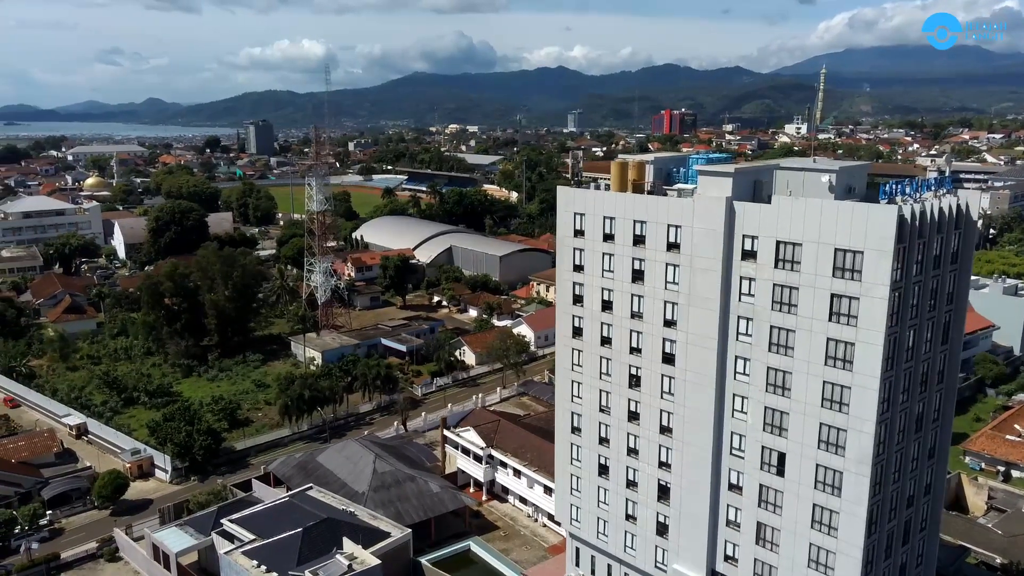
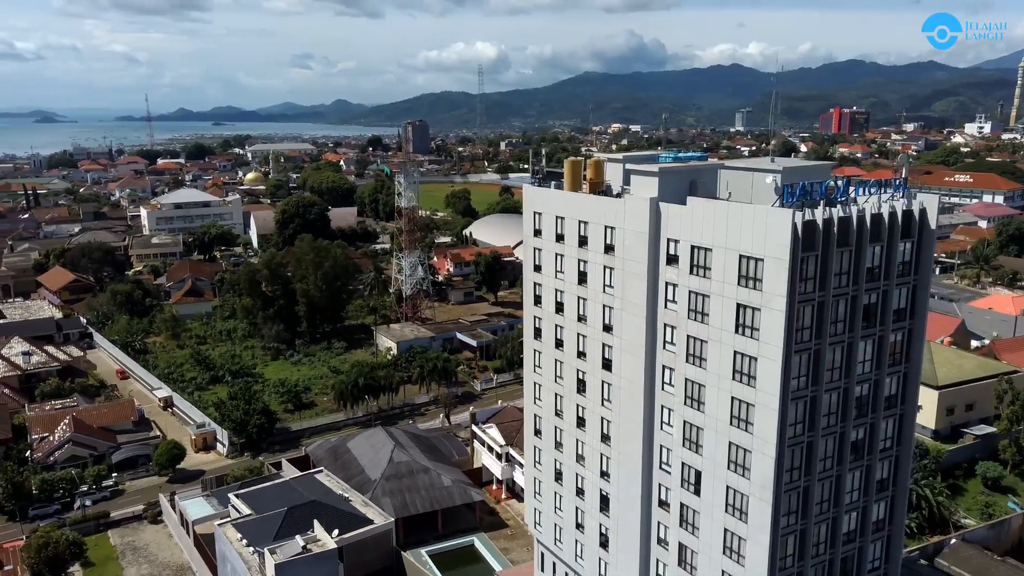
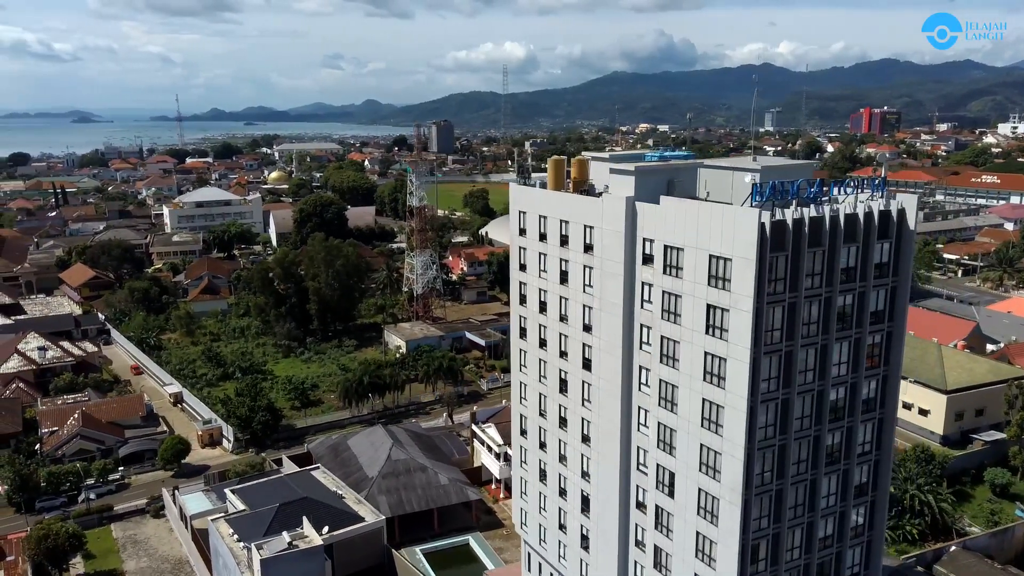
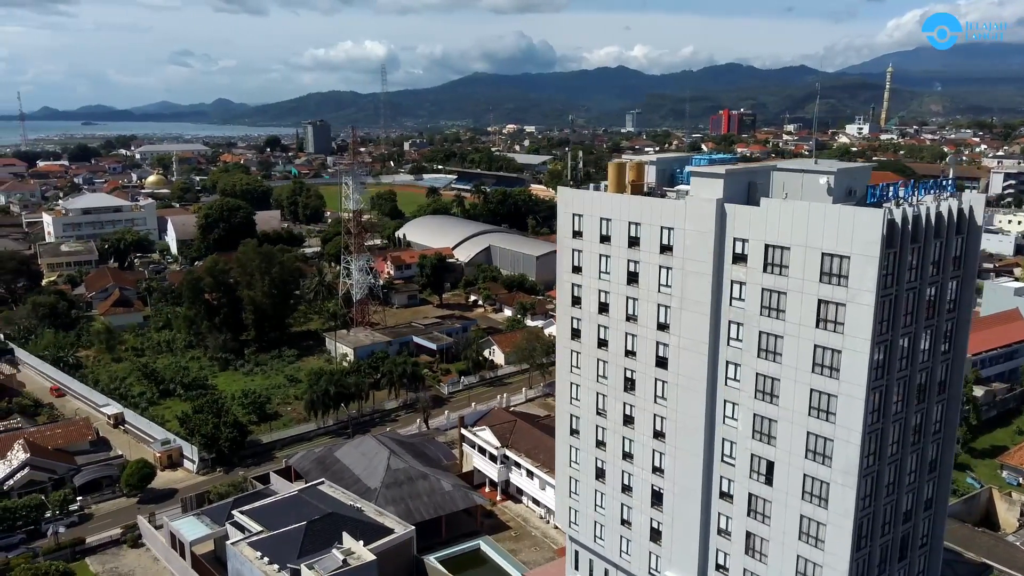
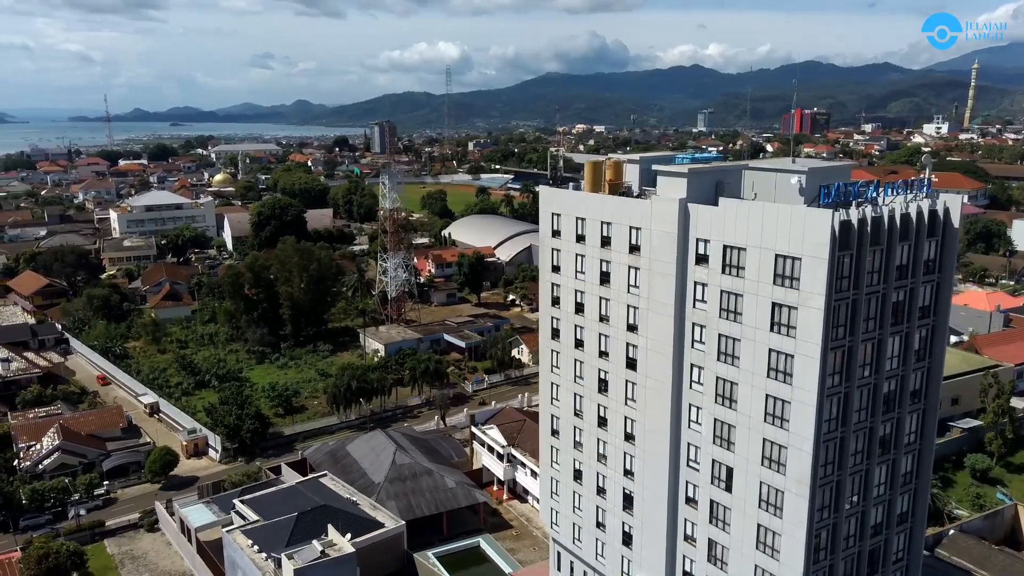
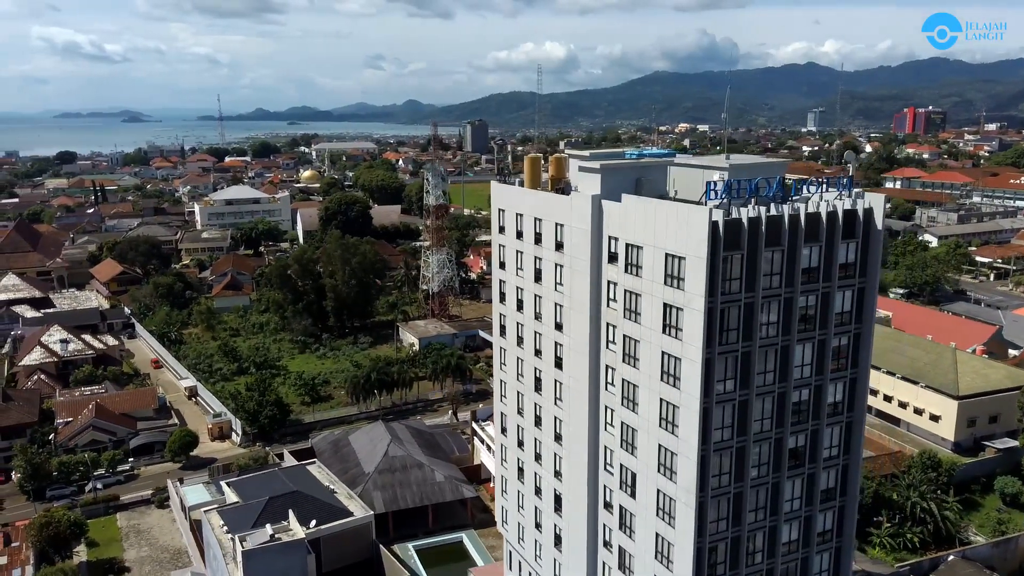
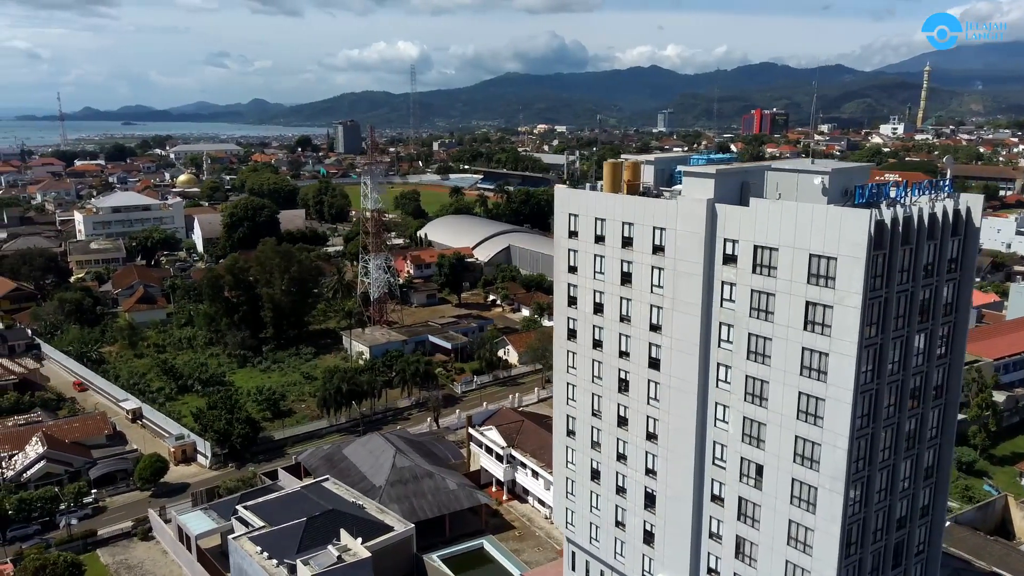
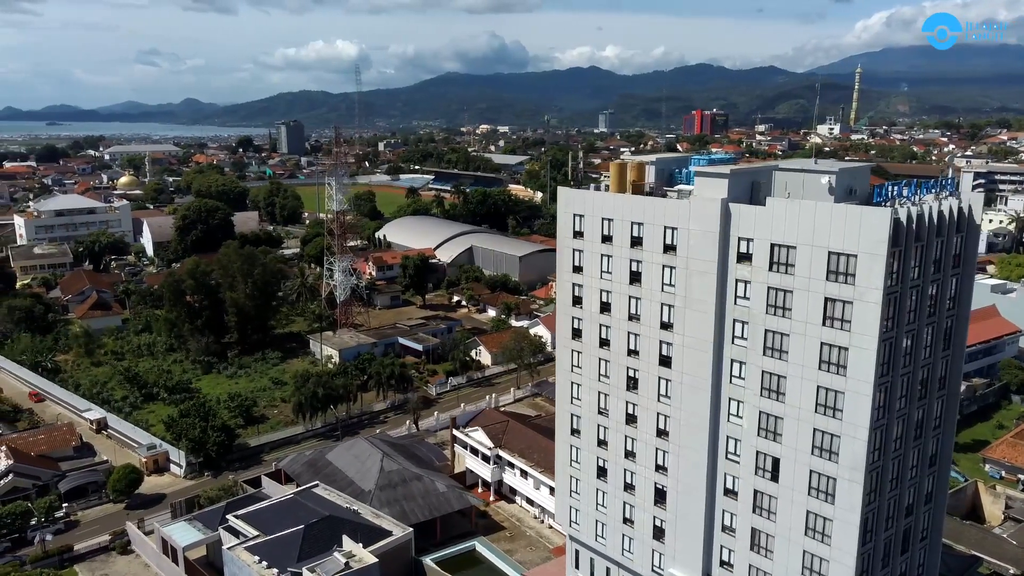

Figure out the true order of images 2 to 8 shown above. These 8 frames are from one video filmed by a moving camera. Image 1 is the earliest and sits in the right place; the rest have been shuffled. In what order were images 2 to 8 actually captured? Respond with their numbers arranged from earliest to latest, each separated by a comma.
8, 4, 7, 5, 2, 3, 6
